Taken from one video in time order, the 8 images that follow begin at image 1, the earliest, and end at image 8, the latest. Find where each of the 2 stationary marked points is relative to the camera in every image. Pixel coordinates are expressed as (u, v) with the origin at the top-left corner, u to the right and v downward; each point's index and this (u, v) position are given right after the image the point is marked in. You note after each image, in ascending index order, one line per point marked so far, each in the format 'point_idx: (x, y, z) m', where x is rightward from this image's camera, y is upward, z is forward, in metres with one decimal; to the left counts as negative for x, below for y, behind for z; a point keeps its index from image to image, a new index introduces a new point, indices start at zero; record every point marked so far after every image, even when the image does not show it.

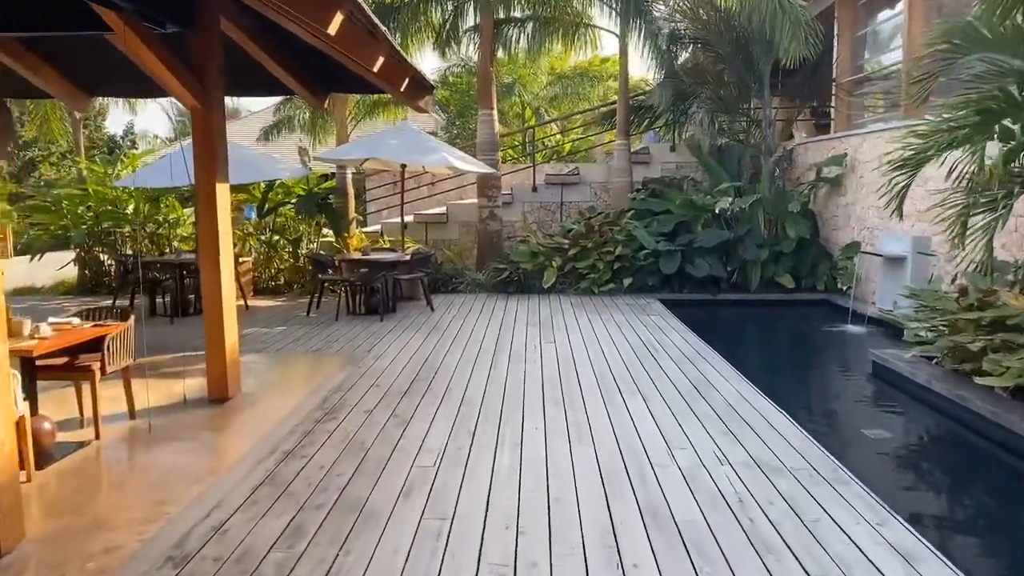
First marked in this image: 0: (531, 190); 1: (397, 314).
0: (+0.2, +1.4, +10.4) m
1: (-1.2, -0.3, +7.6) m
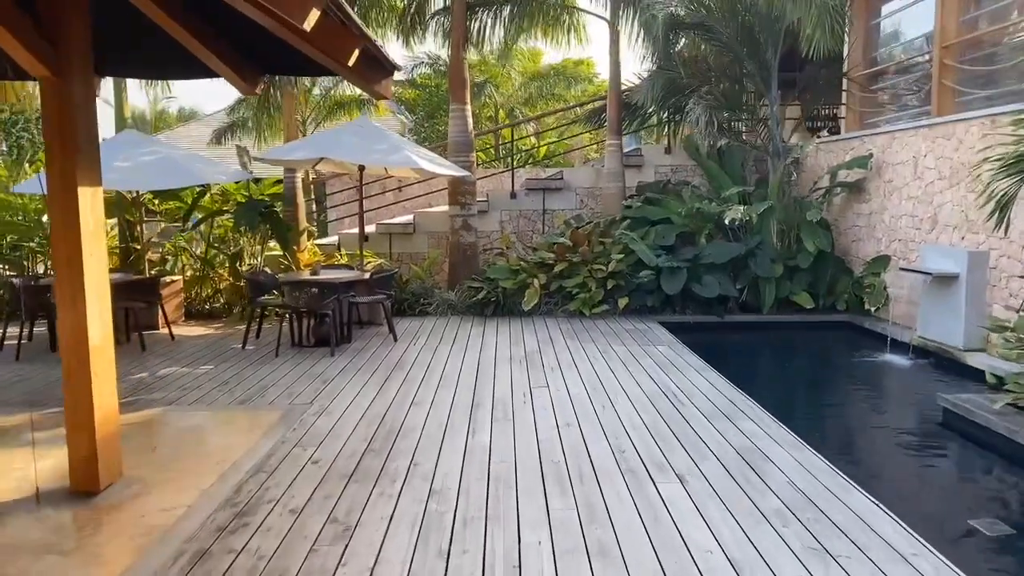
0: (-0.1, +1.1, +9.2) m
1: (-1.4, -0.5, +6.4) m
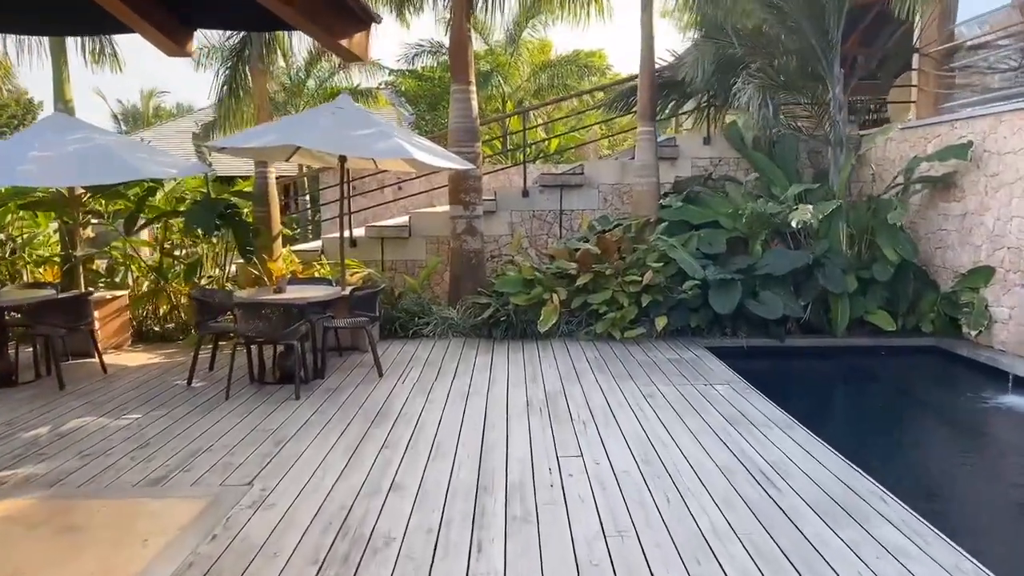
0: (+0.1, +1.0, +7.8) m
1: (-1.3, -0.6, +5.0) m
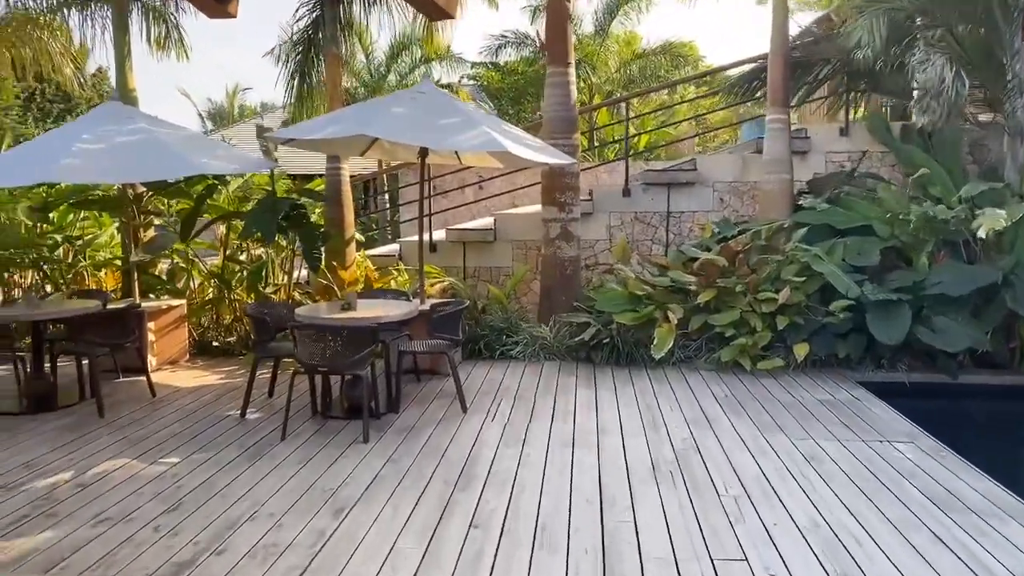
0: (+1.0, +0.9, +6.8) m
1: (-0.6, -0.7, +4.2) m
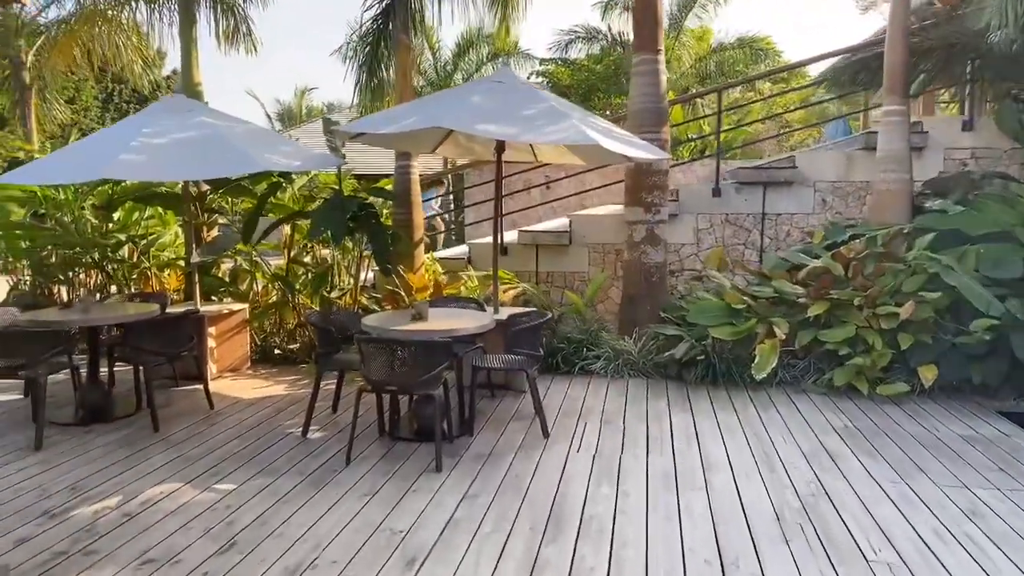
0: (+1.7, +0.8, +6.3) m
1: (-0.2, -0.8, +3.8) m
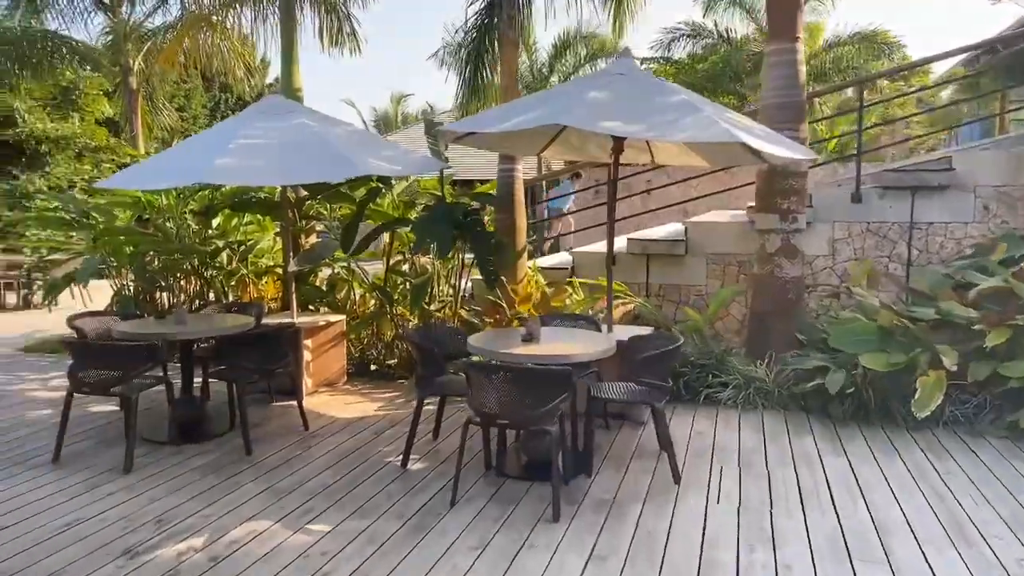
0: (+2.5, +0.6, +5.6) m
1: (+0.4, -0.9, +3.3) m
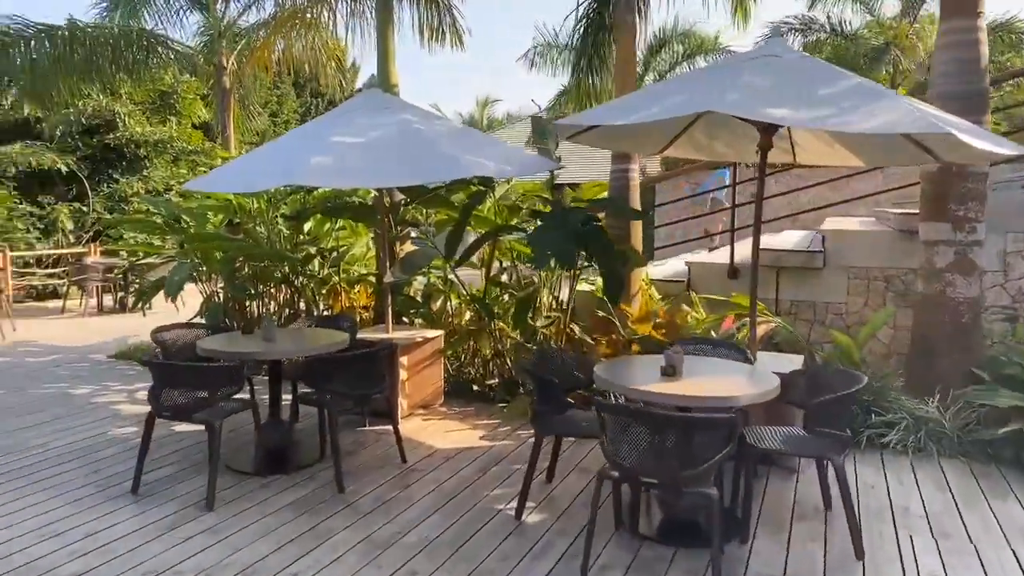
0: (+3.3, +0.5, +4.7) m
1: (+0.9, -1.0, +2.7) m
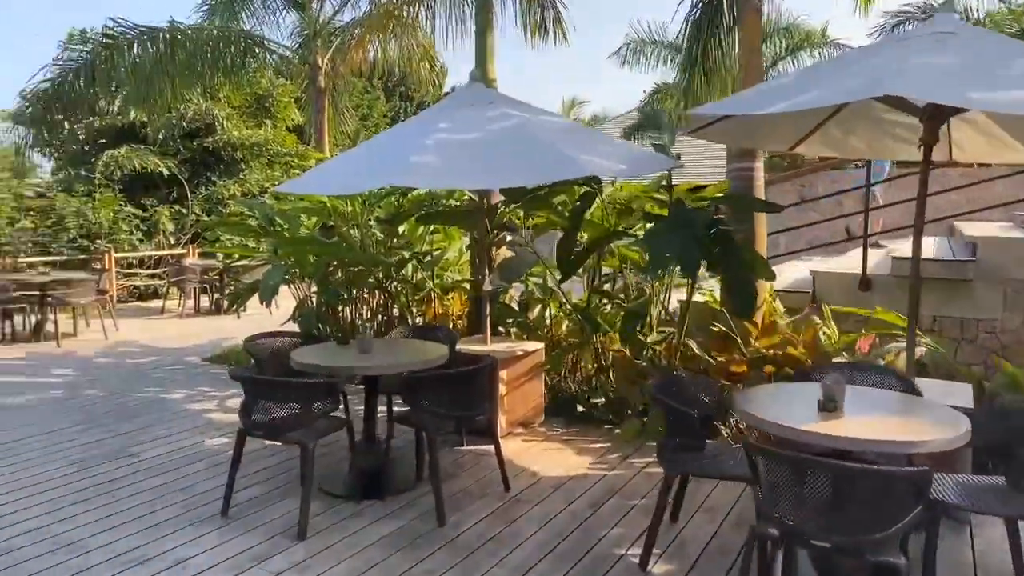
0: (+3.9, +0.4, +4.0) m
1: (+1.3, -1.0, +2.2) m
